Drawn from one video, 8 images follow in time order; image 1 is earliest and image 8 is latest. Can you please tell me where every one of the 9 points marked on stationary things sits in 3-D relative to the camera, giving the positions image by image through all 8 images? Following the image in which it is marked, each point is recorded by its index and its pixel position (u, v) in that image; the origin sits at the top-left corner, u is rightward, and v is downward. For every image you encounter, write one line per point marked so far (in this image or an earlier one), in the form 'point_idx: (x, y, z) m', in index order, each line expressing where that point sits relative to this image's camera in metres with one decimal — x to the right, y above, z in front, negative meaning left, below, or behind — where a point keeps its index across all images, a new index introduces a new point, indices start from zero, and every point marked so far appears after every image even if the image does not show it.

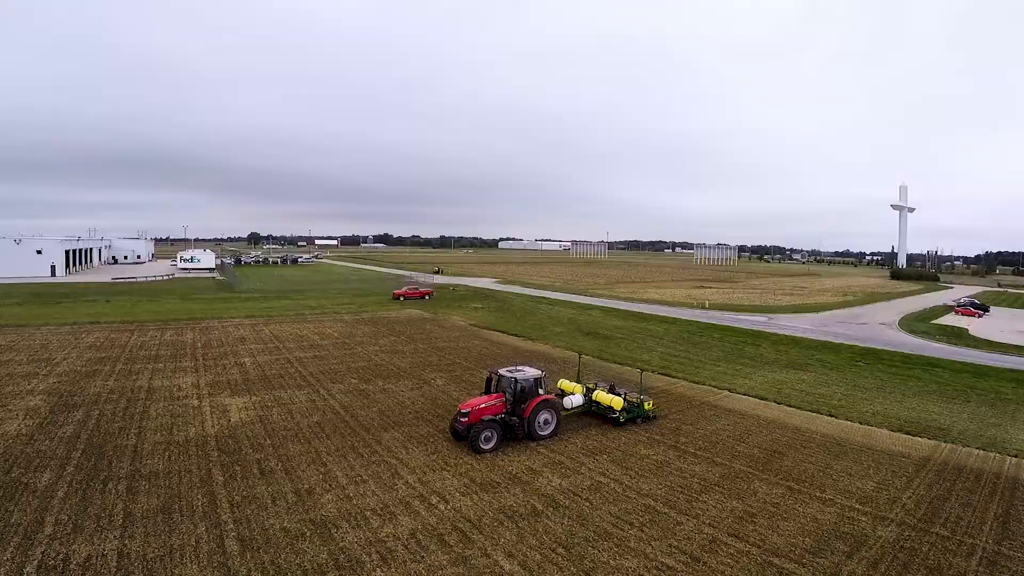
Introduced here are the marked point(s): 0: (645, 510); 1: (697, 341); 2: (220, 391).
0: (+2.0, -3.3, +7.8) m
1: (+6.9, -2.0, +19.8) m
2: (-8.5, -3.1, +14.9) m
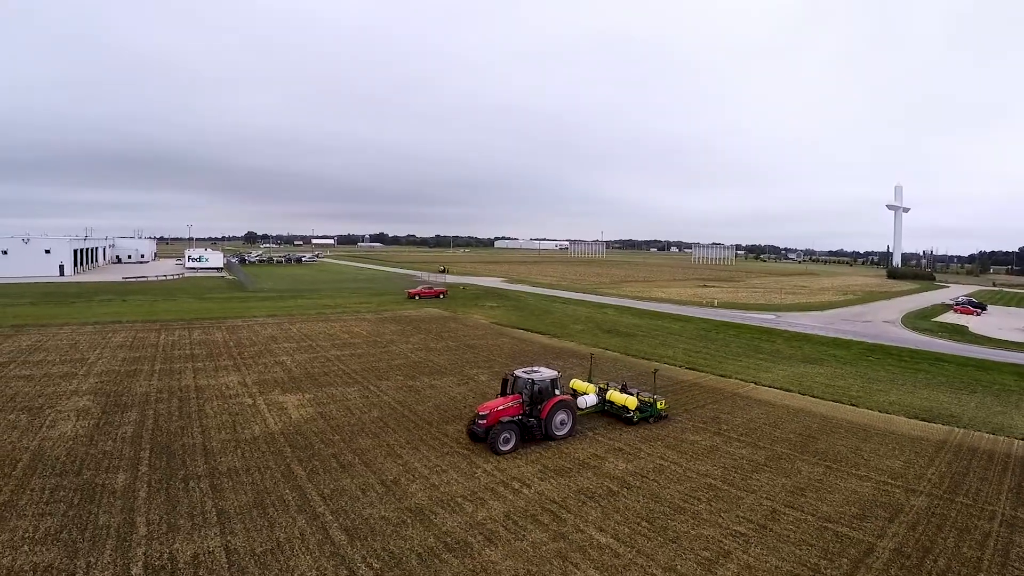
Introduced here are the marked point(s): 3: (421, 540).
0: (+3.3, -3.3, +8.9) m
1: (+8.0, -2.0, +20.9) m
2: (-7.3, -3.1, +15.8) m
3: (-1.3, -3.6, +6.9) m
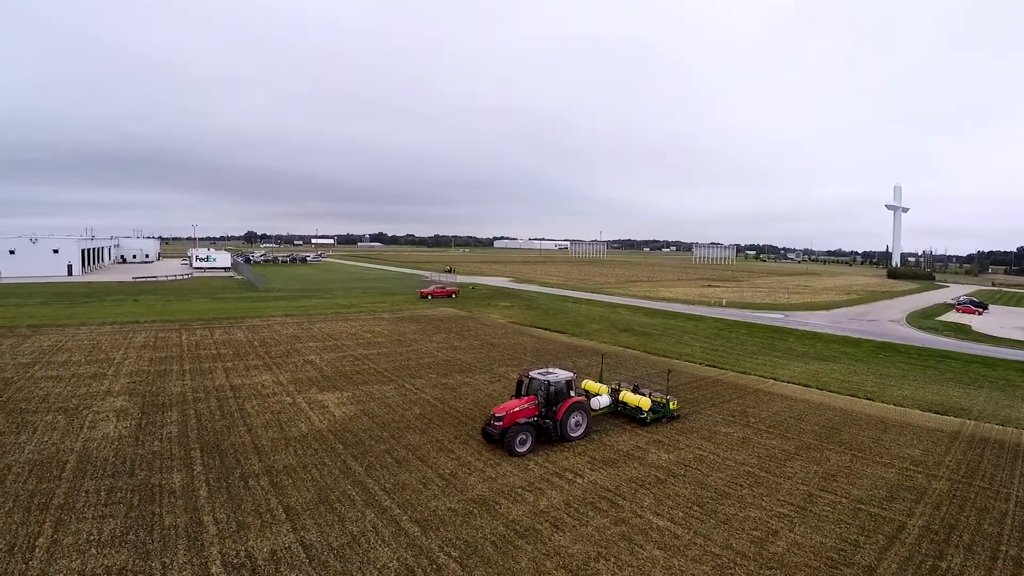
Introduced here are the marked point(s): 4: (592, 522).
0: (+4.3, -3.4, +9.6) m
1: (+8.9, -2.0, +21.7) m
2: (-6.4, -3.2, +16.5) m
3: (-0.3, -3.7, +7.7) m
4: (+1.2, -3.6, +7.9) m
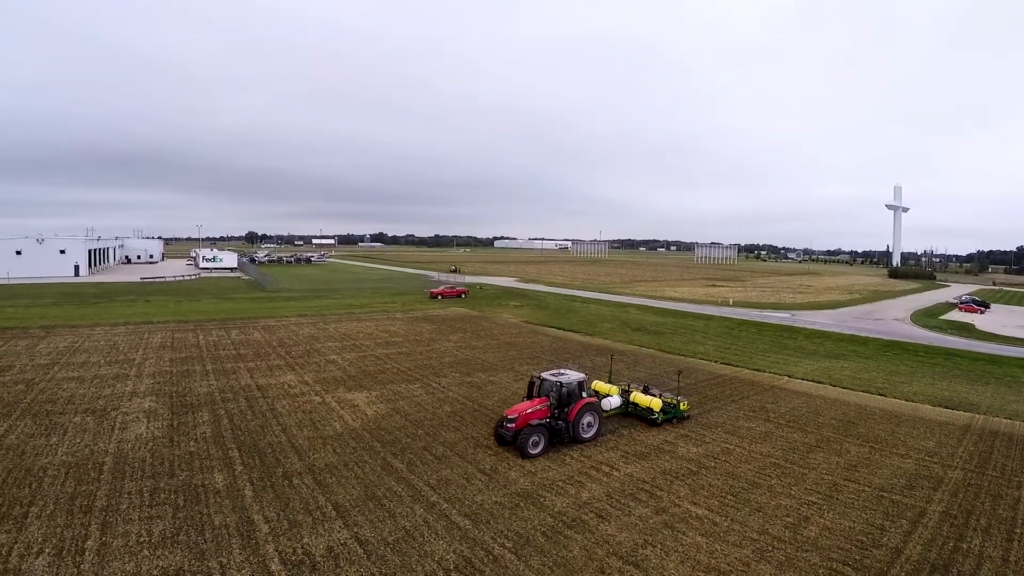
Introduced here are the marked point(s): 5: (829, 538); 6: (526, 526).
0: (+5.0, -3.4, +10.2) m
1: (+9.6, -2.0, +22.3) m
2: (-5.7, -3.2, +17.0) m
3: (+0.4, -3.7, +8.2) m
4: (+2.0, -3.6, +8.5) m
5: (+4.7, -3.7, +7.9) m
6: (+0.2, -3.7, +7.9) m
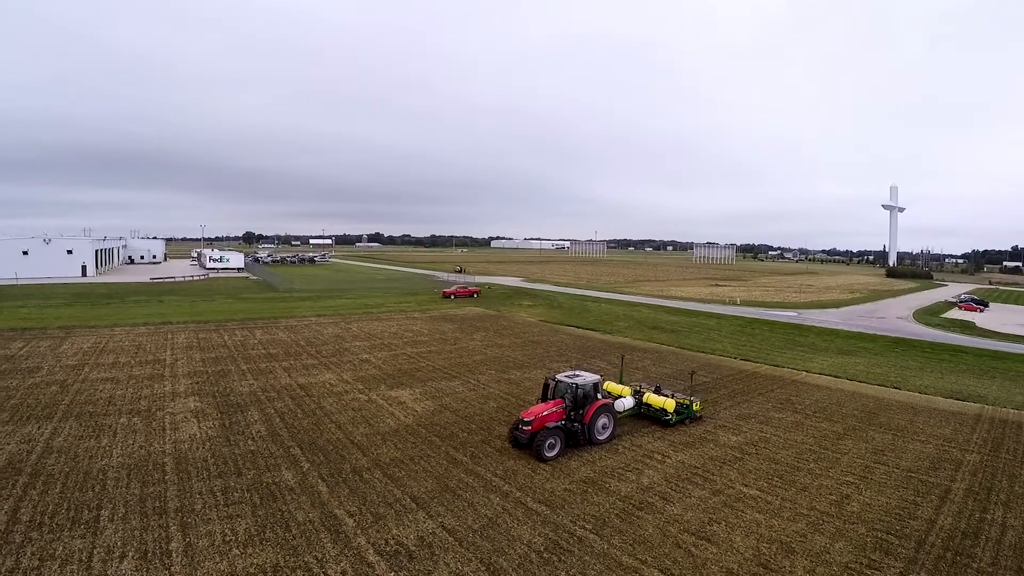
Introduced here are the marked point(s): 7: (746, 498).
0: (+6.3, -3.4, +11.2) m
1: (+10.6, -2.0, +23.4) m
2: (-4.5, -3.3, +17.8) m
3: (+1.7, -3.7, +9.1) m
4: (+3.2, -3.6, +9.4) m
5: (+6.0, -3.7, +8.9) m
6: (+1.5, -3.8, +8.9) m
7: (+4.1, -3.7, +9.3) m
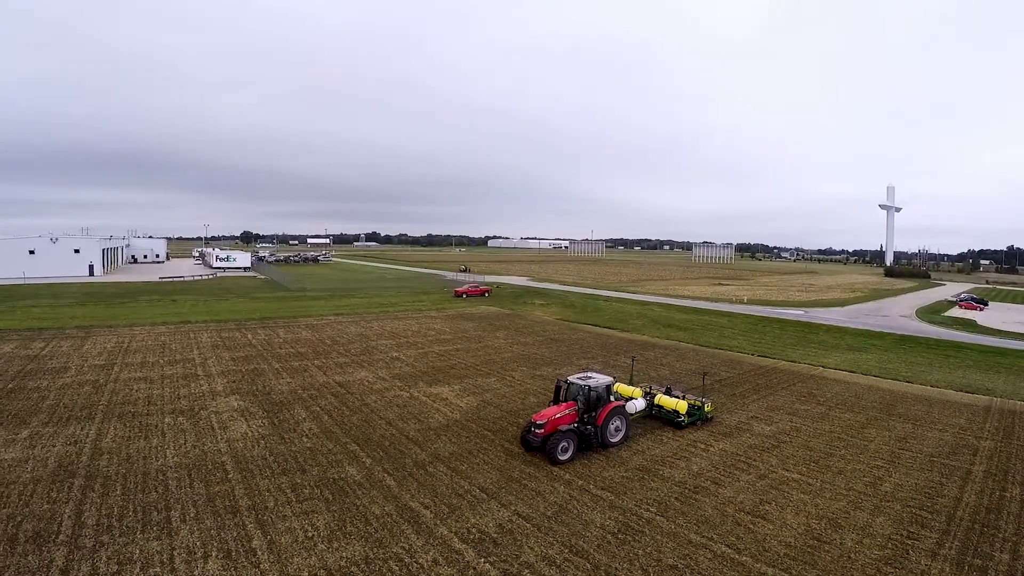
0: (+7.5, -3.5, +12.2) m
1: (+11.6, -2.0, +24.4) m
2: (-3.4, -3.3, +18.6) m
3: (+2.9, -3.8, +10.0) m
4: (+4.5, -3.7, +10.4) m
5: (+7.2, -3.8, +9.9) m
6: (+2.7, -3.8, +9.8) m
7: (+5.3, -3.7, +10.3) m
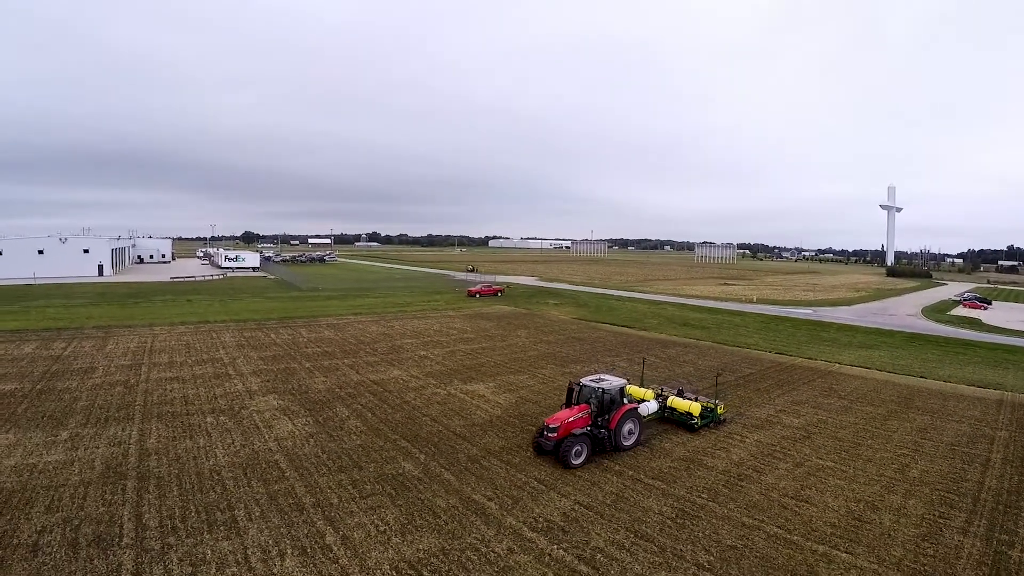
0: (+8.6, -3.5, +13.0) m
1: (+12.7, -2.0, +25.3) m
2: (-2.4, -3.3, +19.4) m
3: (+4.1, -3.8, +10.8) m
4: (+5.6, -3.7, +11.2) m
5: (+8.4, -3.8, +10.7) m
6: (+3.9, -3.8, +10.6) m
7: (+6.5, -3.7, +11.1) m
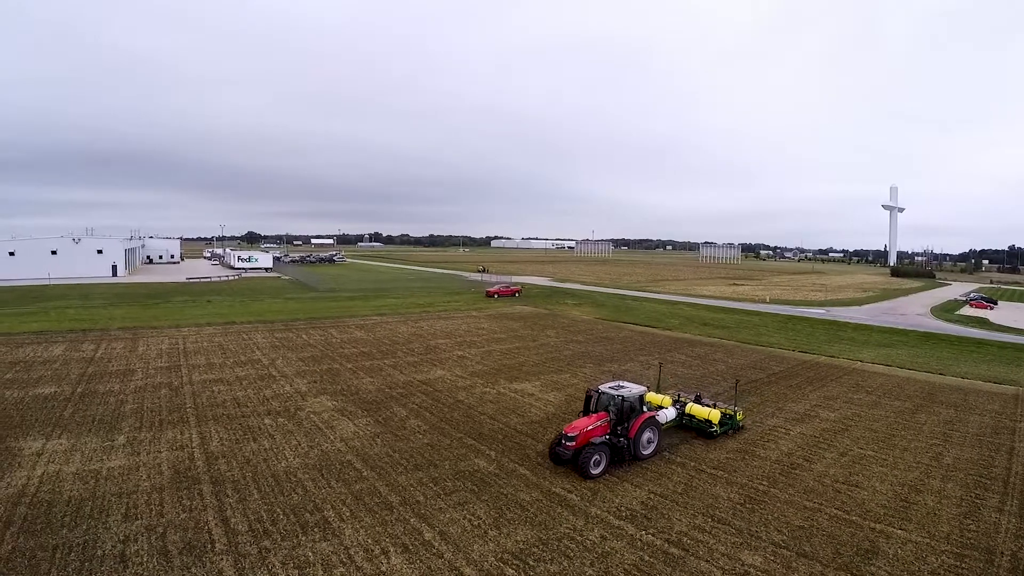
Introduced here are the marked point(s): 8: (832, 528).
0: (+10.2, -3.6, +14.2) m
1: (+14.1, -2.0, +26.5) m
2: (-0.8, -3.4, +20.4) m
3: (+5.7, -3.9, +11.9) m
4: (+7.3, -3.8, +12.3) m
5: (+10.0, -3.9, +11.9) m
6: (+5.5, -3.9, +11.7) m
7: (+8.1, -3.8, +12.2) m
8: (+5.7, -4.2, +9.4) m
